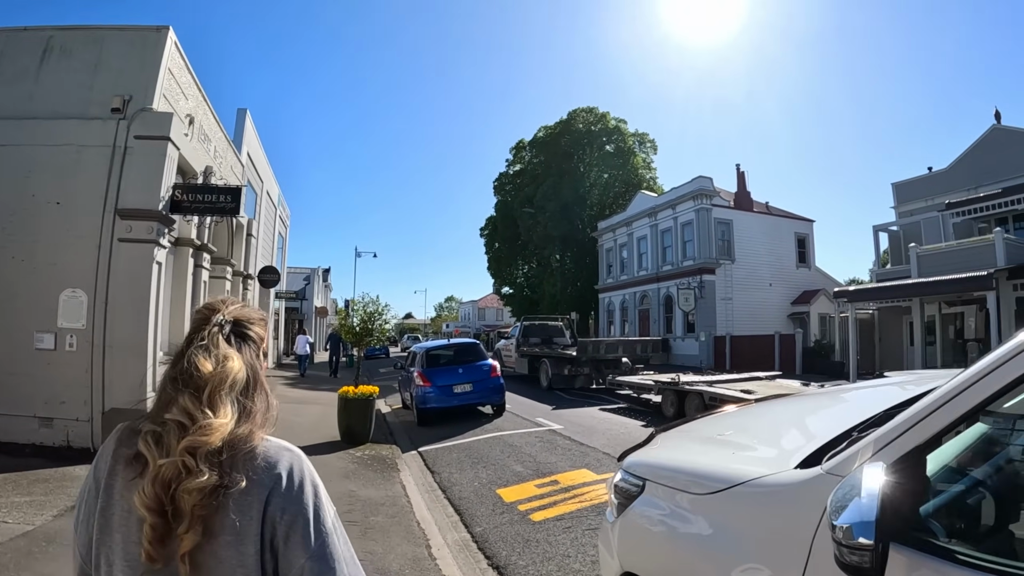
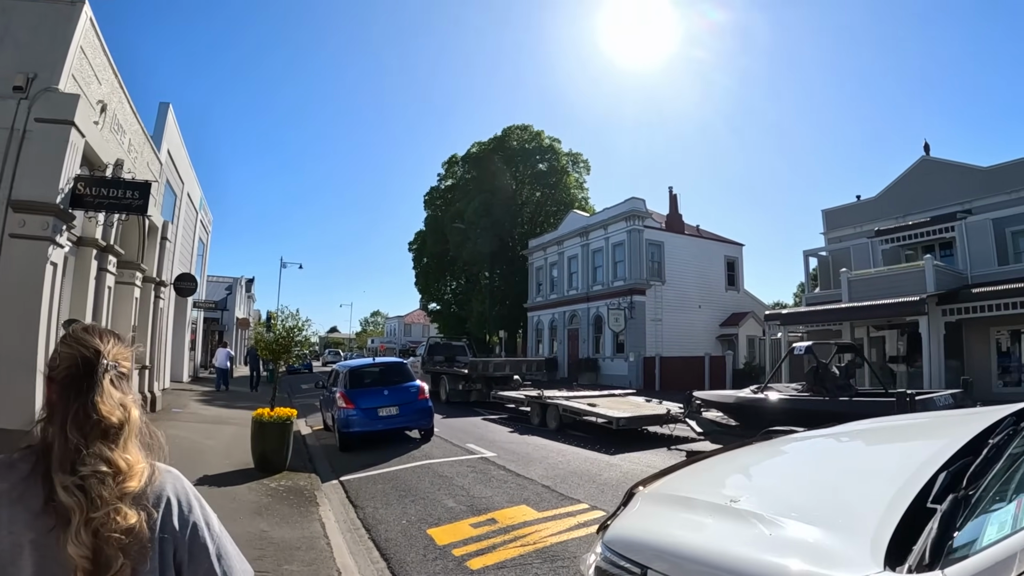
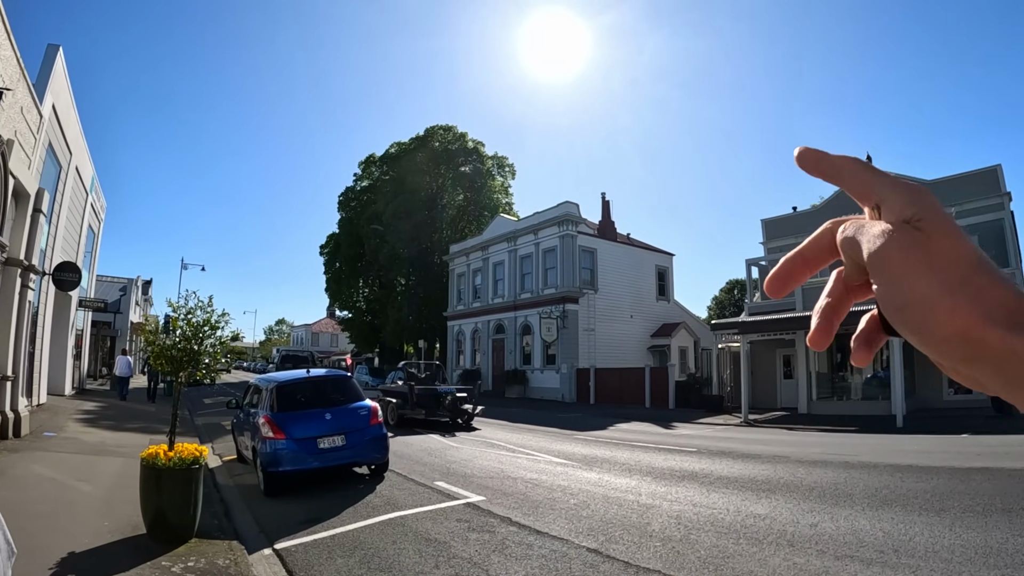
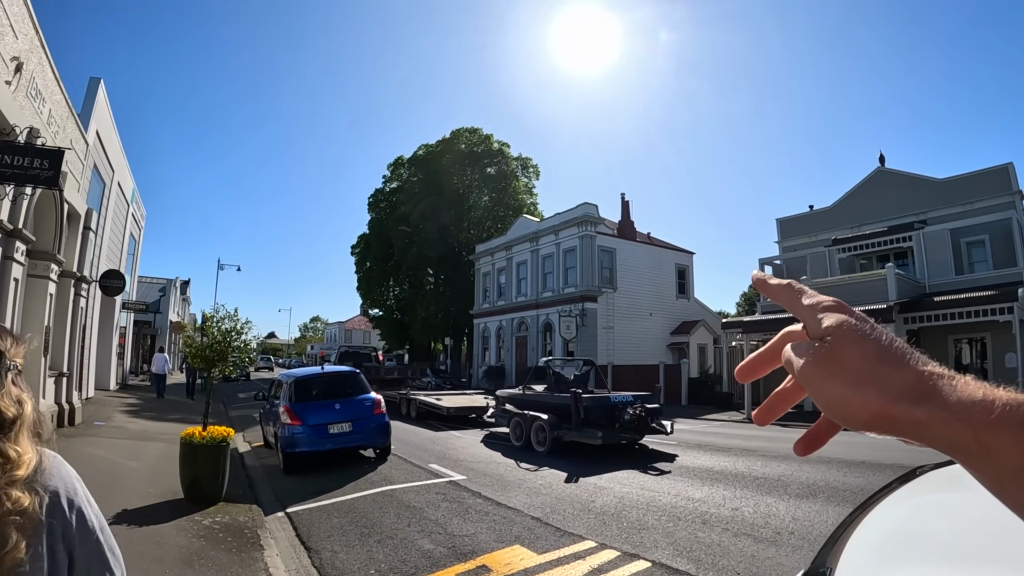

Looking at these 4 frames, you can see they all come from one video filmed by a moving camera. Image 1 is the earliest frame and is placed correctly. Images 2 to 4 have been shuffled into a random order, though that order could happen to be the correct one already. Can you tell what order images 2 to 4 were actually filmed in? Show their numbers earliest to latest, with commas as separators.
2, 4, 3
